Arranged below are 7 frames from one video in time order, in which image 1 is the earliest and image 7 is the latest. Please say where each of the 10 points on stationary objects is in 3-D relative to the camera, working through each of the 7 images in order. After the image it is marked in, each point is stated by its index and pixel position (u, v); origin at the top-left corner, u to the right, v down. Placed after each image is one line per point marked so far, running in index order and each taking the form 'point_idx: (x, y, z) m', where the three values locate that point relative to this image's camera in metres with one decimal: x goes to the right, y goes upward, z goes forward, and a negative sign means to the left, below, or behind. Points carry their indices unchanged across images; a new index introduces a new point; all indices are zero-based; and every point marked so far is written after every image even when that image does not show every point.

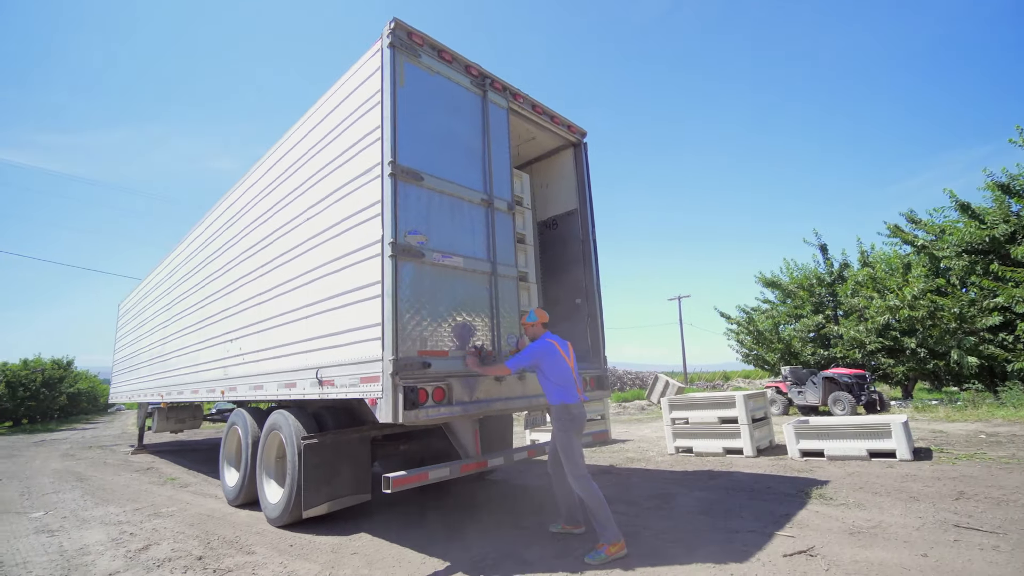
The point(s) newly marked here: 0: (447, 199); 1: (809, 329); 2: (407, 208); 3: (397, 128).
0: (-0.6, +0.8, +4.5) m
1: (+7.2, -1.0, +12.9) m
2: (-0.8, +0.7, +4.2) m
3: (-0.9, +1.3, +4.2) m
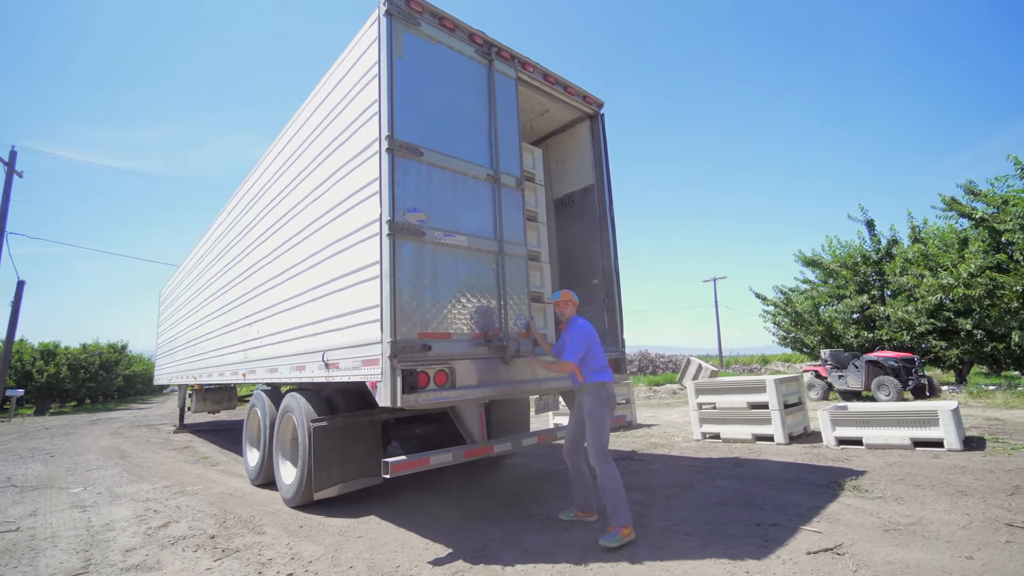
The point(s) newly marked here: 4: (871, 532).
0: (-0.5, +0.9, +4.3) m
1: (+7.9, -0.5, +12.2) m
2: (-0.8, +0.8, +4.0) m
3: (-0.9, +1.4, +4.0) m
4: (+2.5, -1.7, +3.7) m
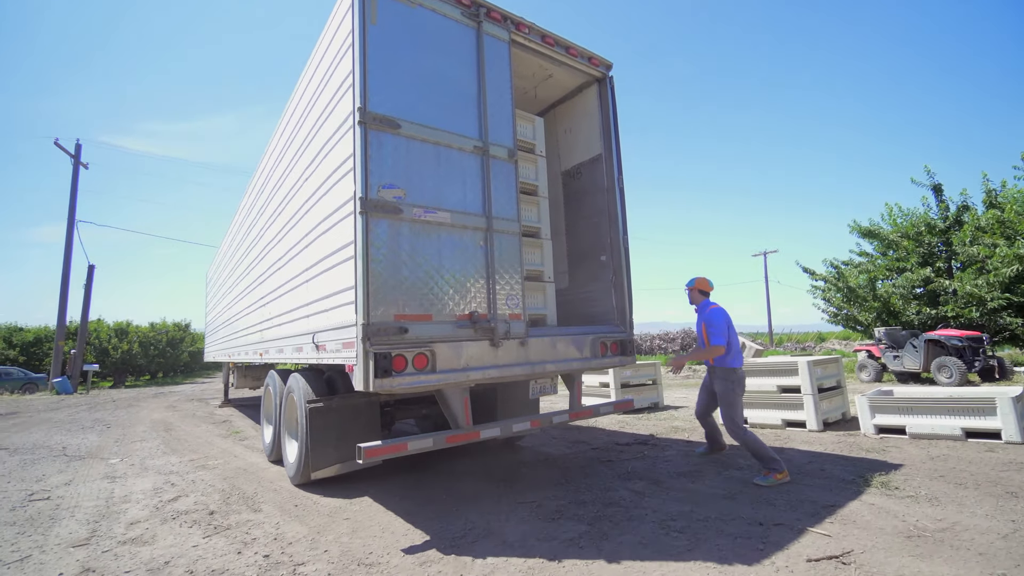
0: (-0.6, +1.1, +4.1) m
1: (+8.6, +0.1, +11.2) m
2: (-1.0, +0.9, +3.8) m
3: (-1.0, +1.6, +3.8) m
4: (+2.4, -1.6, +3.3) m
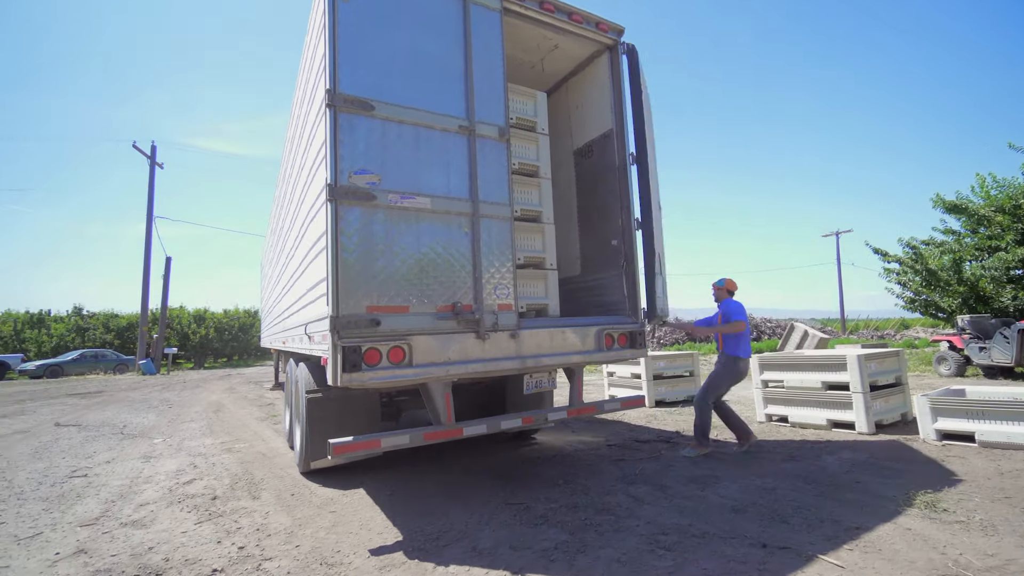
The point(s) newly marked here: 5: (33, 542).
0: (-0.8, +1.2, +3.9) m
1: (+9.3, +0.4, +9.7) m
2: (-1.1, +1.0, +3.7) m
3: (-1.2, +1.6, +3.7) m
4: (+2.2, -1.5, +2.8) m
5: (-3.4, -1.8, +3.8) m
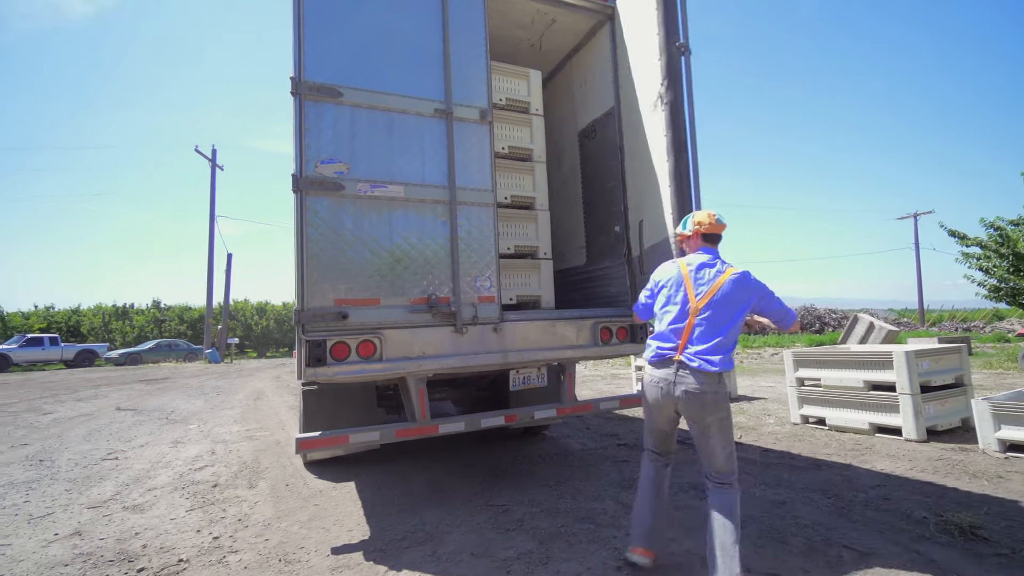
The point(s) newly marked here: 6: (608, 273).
0: (-0.9, +1.2, +3.7) m
1: (+9.8, +0.6, +8.3) m
2: (-1.3, +1.1, +3.6) m
3: (-1.4, +1.7, +3.6) m
4: (+1.9, -1.4, +2.4) m
5: (-3.6, -1.8, +4.0) m
6: (+0.9, +0.2, +4.7) m
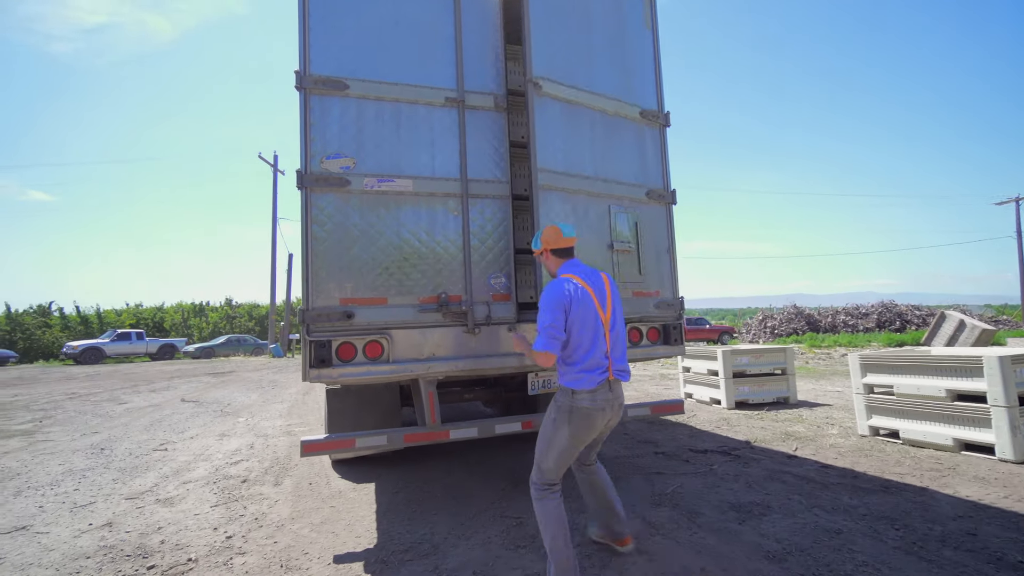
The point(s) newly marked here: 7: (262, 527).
0: (-0.8, +1.2, +3.6) m
1: (+10.3, +0.7, +6.9) m
2: (-1.2, +1.1, +3.5) m
3: (-1.3, +1.7, +3.5) m
4: (+1.8, -1.4, +1.9) m
5: (-3.4, -1.8, +4.2) m
6: (+1.1, +0.2, +4.4) m
7: (-1.7, -1.7, +3.7) m
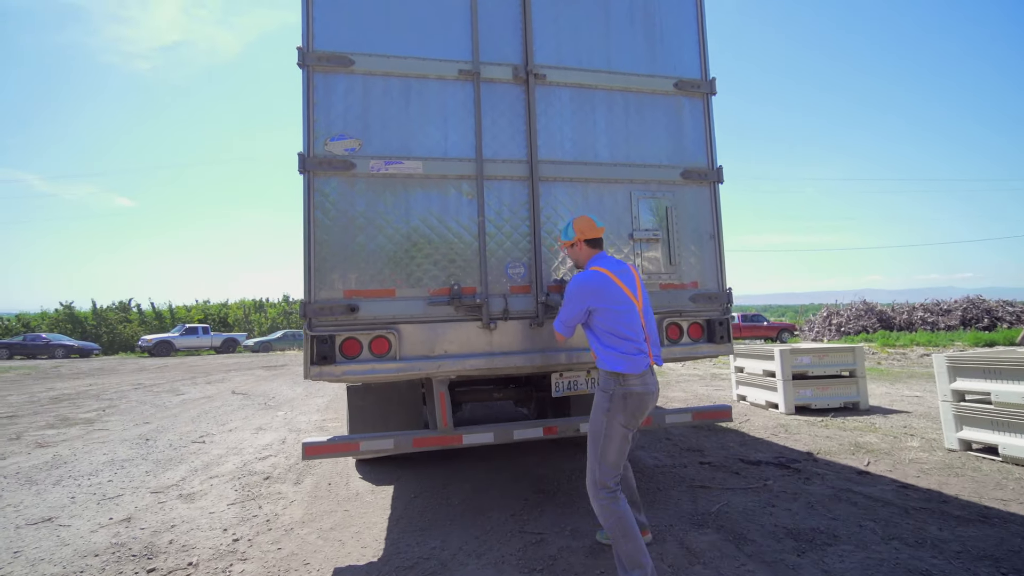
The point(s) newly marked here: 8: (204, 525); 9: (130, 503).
0: (-0.7, +1.3, +3.3) m
1: (+10.7, +0.8, +5.5) m
2: (-1.1, +1.1, +3.2) m
3: (-1.2, +1.7, +3.2) m
4: (+1.7, -1.4, +1.4) m
5: (-3.2, -1.7, +4.2) m
6: (+1.3, +0.3, +3.9) m
7: (-1.6, -1.6, +3.5) m
8: (-2.1, -1.7, +3.7) m
9: (-3.0, -1.7, +4.2) m
